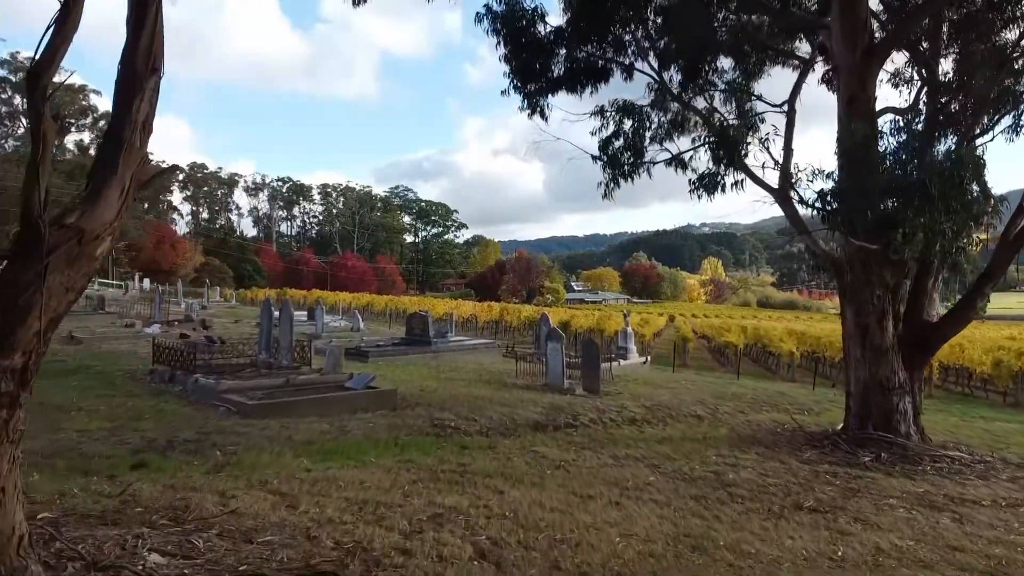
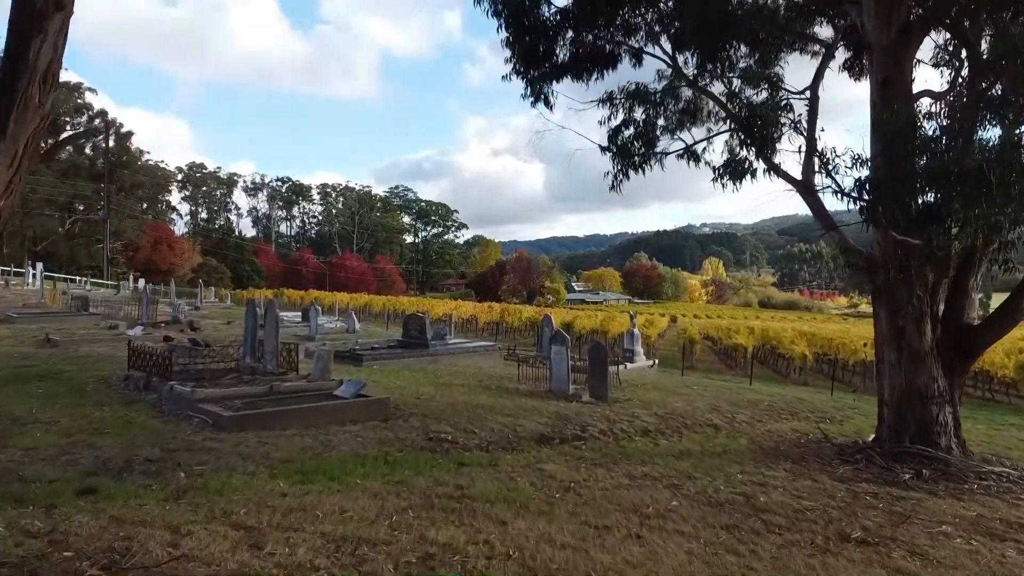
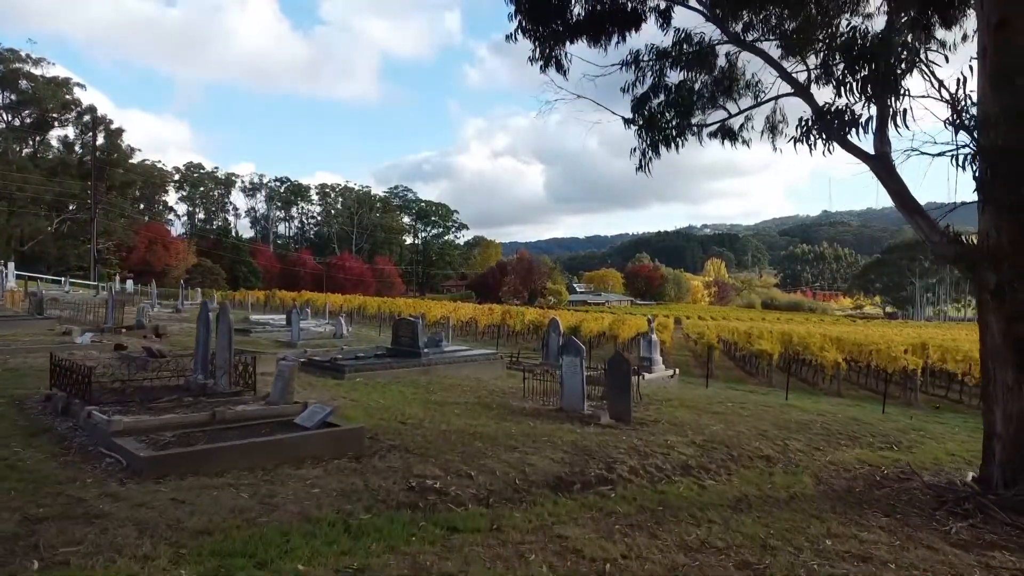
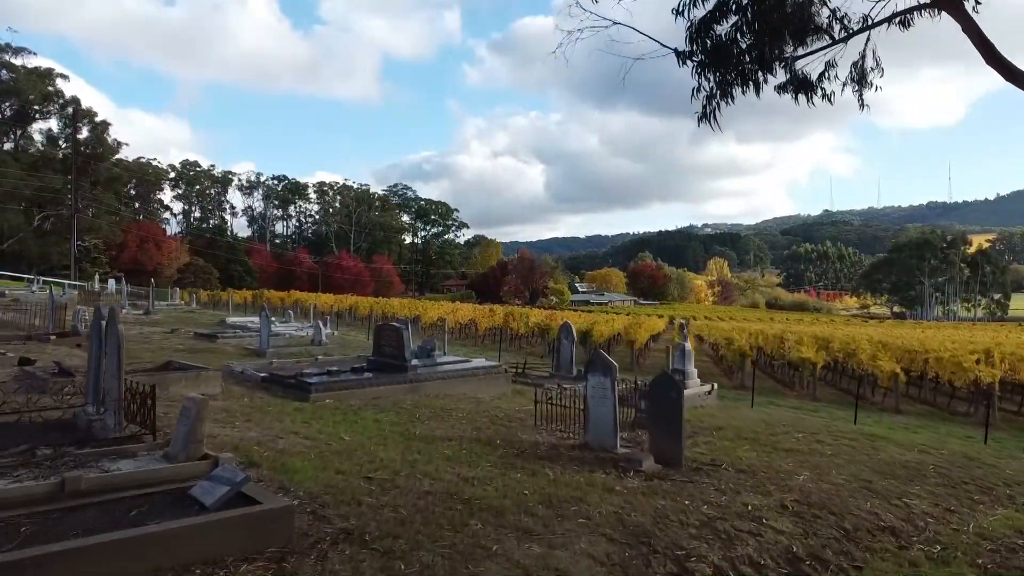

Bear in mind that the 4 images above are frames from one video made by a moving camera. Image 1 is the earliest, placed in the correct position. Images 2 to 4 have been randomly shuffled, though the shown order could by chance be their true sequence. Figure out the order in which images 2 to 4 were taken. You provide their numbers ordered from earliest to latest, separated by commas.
2, 3, 4
